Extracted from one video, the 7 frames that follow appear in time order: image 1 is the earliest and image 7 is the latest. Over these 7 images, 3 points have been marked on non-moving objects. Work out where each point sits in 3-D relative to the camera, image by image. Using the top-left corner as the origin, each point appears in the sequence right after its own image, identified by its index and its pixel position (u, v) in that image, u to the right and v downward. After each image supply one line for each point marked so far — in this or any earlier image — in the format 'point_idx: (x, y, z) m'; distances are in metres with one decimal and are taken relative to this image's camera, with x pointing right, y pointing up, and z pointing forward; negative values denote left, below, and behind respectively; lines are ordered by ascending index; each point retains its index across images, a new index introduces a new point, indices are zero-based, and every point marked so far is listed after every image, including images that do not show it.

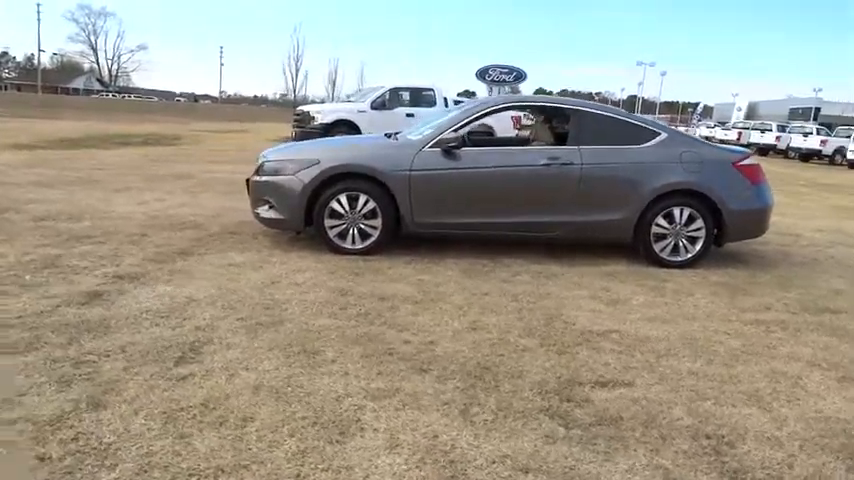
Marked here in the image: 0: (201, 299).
0: (-1.7, -0.4, +4.7) m
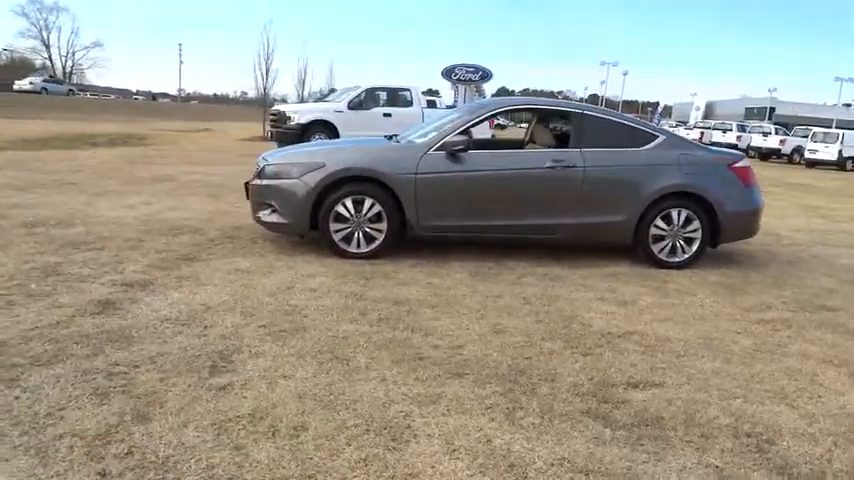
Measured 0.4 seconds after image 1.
0: (-1.5, -0.5, +4.6) m
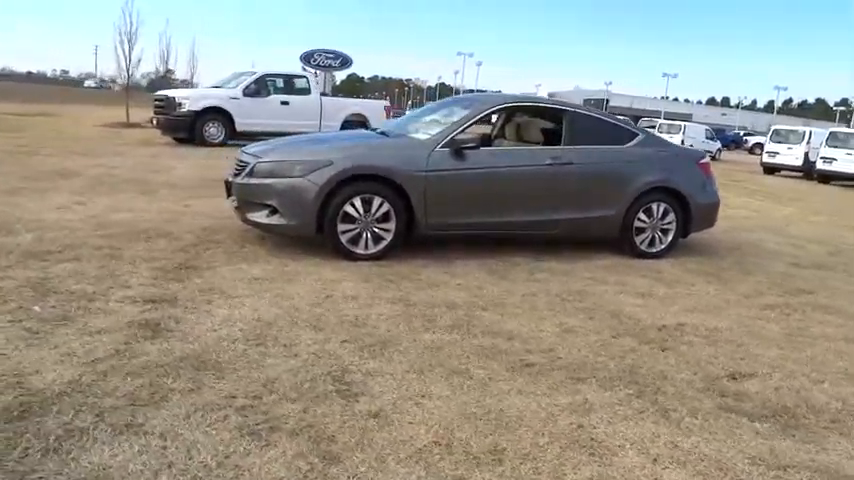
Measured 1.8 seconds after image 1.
0: (-1.0, -0.5, +4.2) m
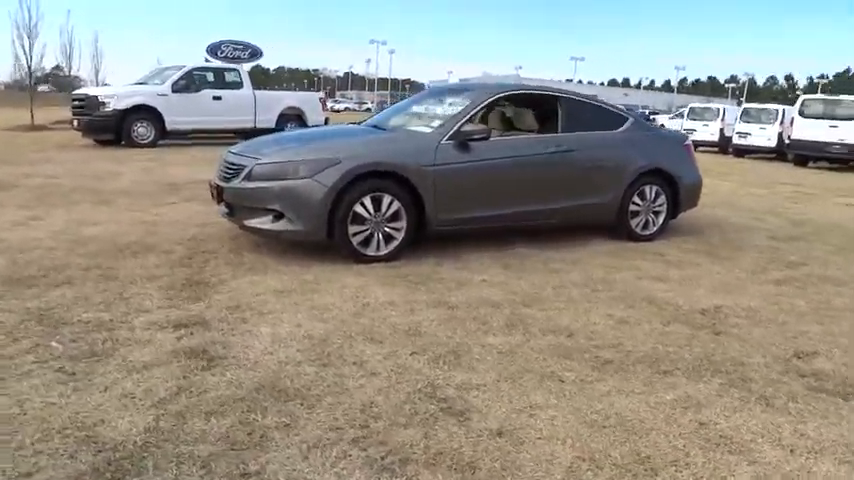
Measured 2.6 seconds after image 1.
0: (-0.6, -0.6, +3.9) m
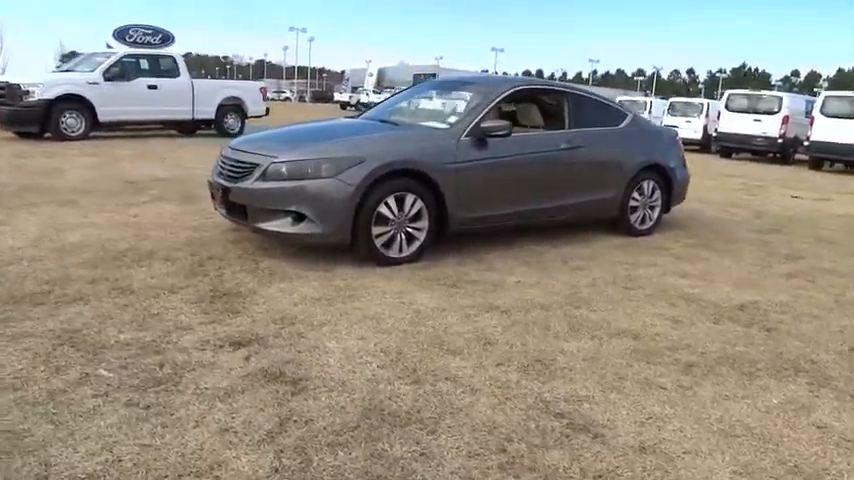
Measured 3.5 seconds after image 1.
0: (-0.2, -0.6, +3.7) m
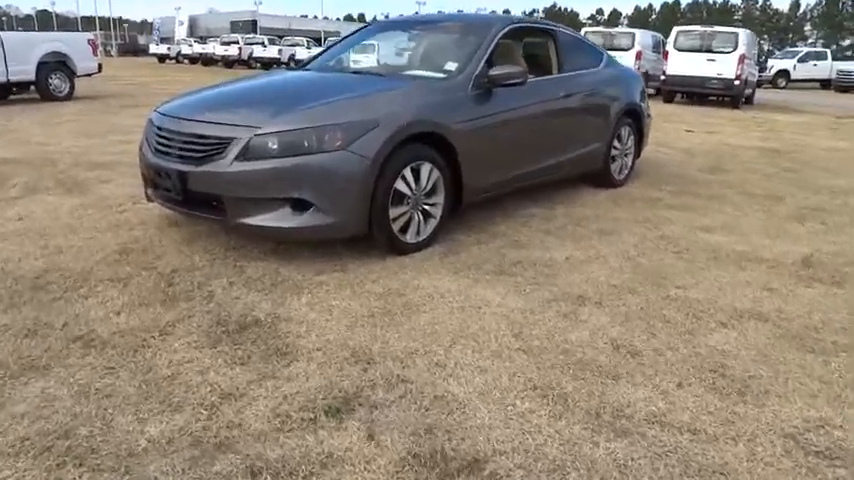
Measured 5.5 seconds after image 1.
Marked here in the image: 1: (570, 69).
0: (+0.5, -0.6, +2.8) m
1: (+1.4, +1.7, +6.2) m
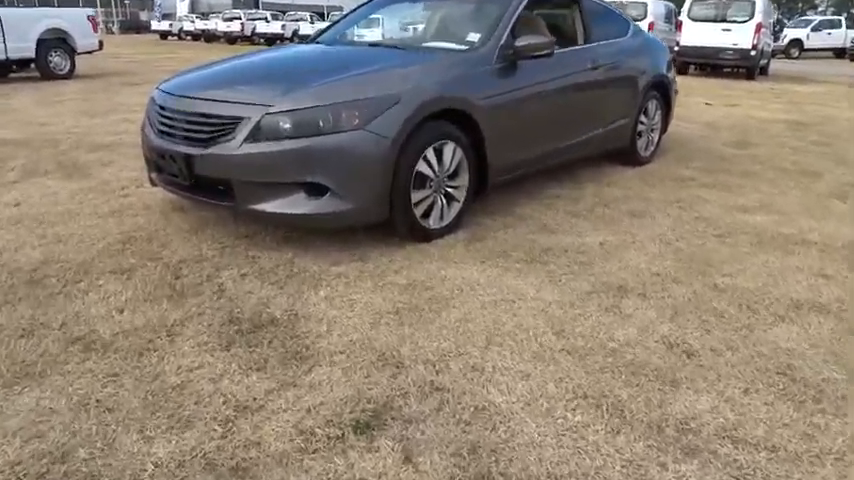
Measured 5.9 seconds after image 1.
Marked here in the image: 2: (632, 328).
0: (+0.7, -0.6, +2.5) m
1: (+1.5, +1.8, +5.8) m
2: (+1.0, -0.4, +3.0) m
